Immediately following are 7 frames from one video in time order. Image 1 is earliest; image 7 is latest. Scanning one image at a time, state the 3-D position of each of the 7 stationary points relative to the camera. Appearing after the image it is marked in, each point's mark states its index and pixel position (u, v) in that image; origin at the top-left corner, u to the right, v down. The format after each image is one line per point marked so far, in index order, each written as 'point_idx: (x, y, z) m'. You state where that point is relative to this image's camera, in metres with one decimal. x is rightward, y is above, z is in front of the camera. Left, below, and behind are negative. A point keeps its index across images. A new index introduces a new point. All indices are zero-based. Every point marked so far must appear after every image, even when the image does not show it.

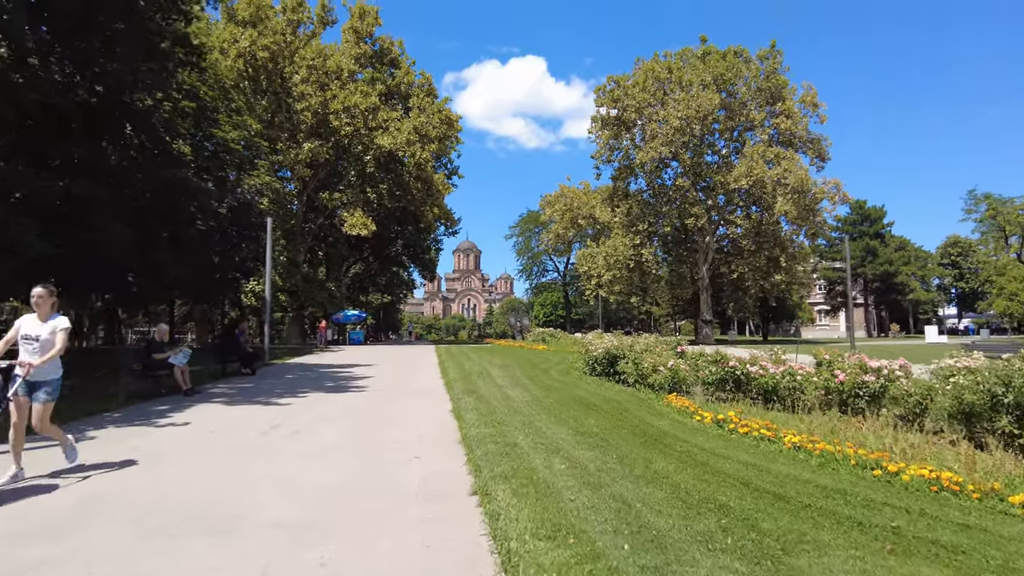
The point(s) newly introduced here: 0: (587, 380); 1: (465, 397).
0: (+1.6, -2.0, +14.0) m
1: (-0.8, -1.8, +10.9) m
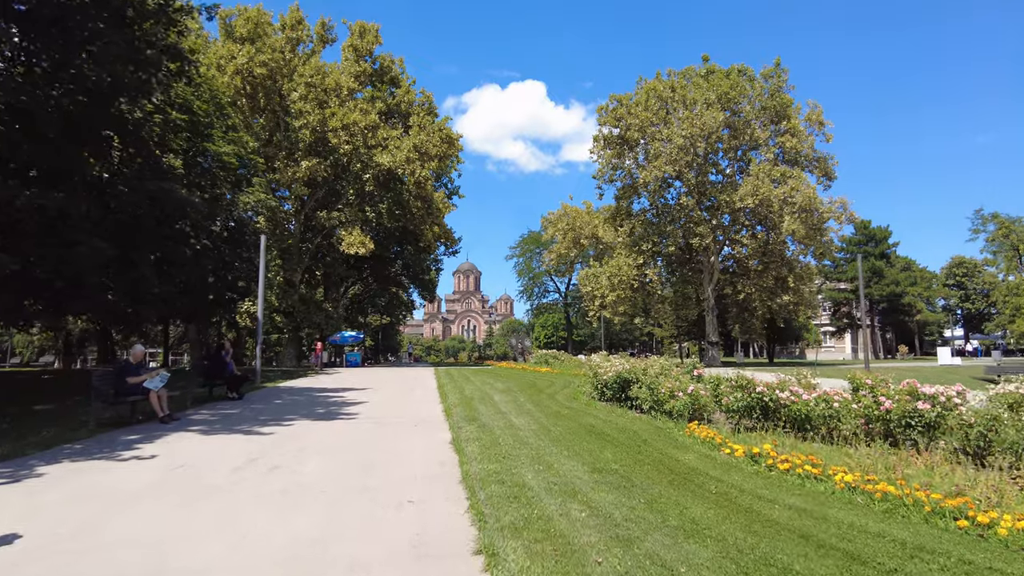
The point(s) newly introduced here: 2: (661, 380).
0: (+1.7, -2.4, +13.1) m
1: (-0.7, -2.1, +10.0) m
2: (+2.7, -1.6, +11.6) m
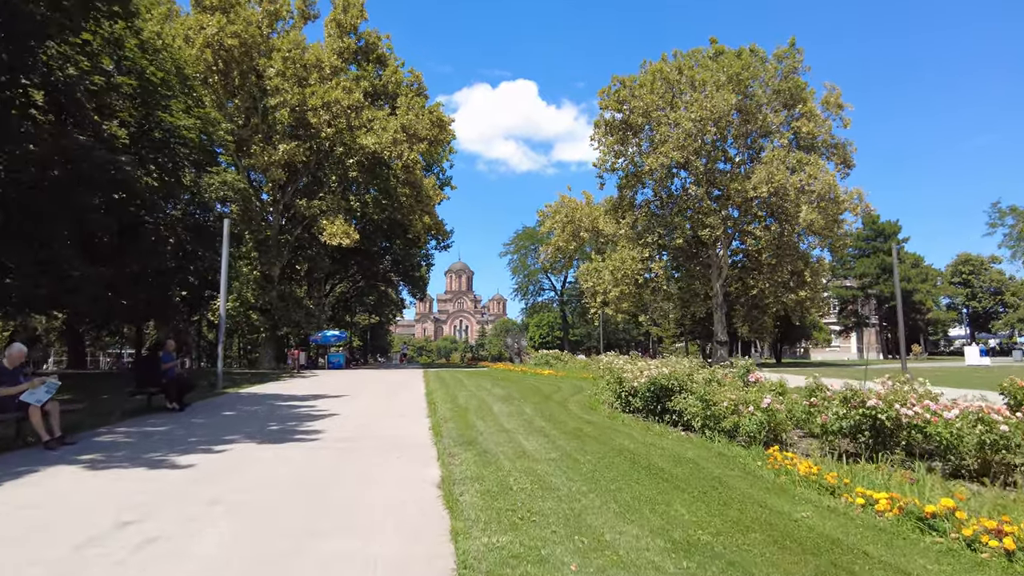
0: (+1.8, -2.1, +10.4) m
1: (-0.5, -1.9, +7.3) m
2: (+2.8, -1.4, +9.0) m
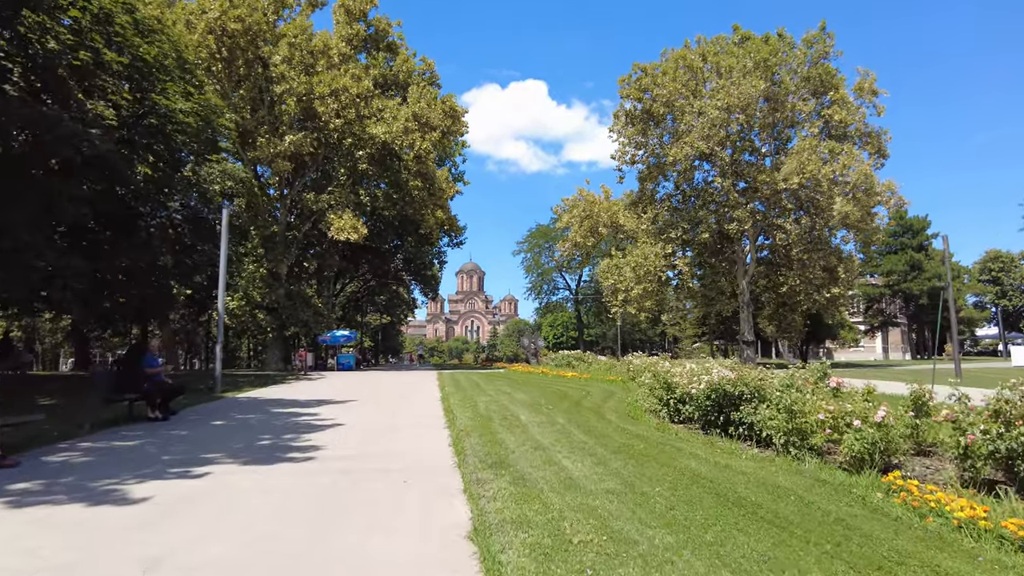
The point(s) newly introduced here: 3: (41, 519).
0: (+2.2, -2.0, +8.8) m
1: (-0.1, -1.7, +5.7) m
2: (+3.2, -1.2, +7.4) m
3: (-3.5, -1.7, +4.8) m
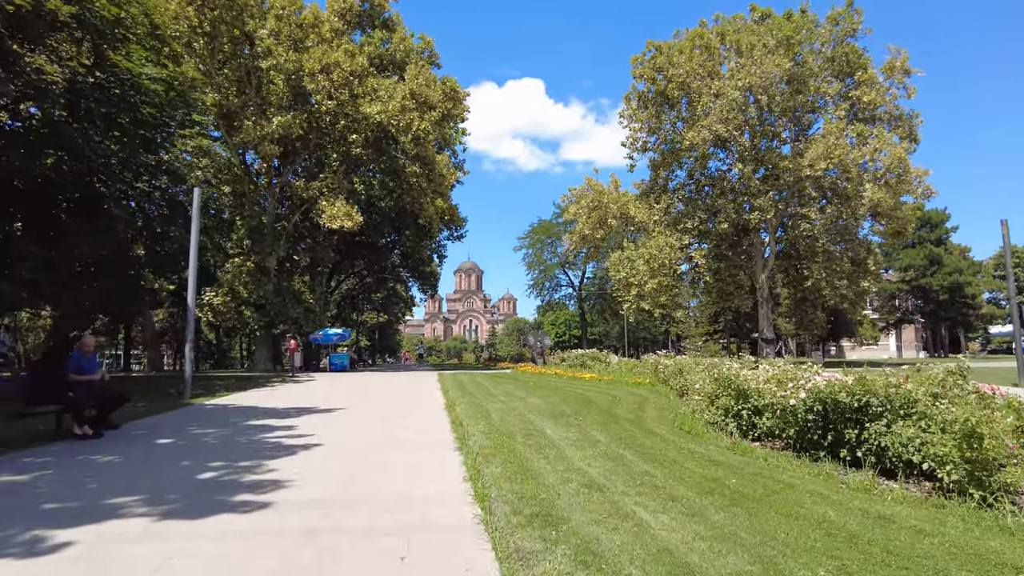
0: (+2.6, -1.7, +6.6) m
1: (+0.2, -1.5, +3.5) m
2: (+3.6, -1.0, +5.2) m
3: (-3.2, -1.5, +2.6) m
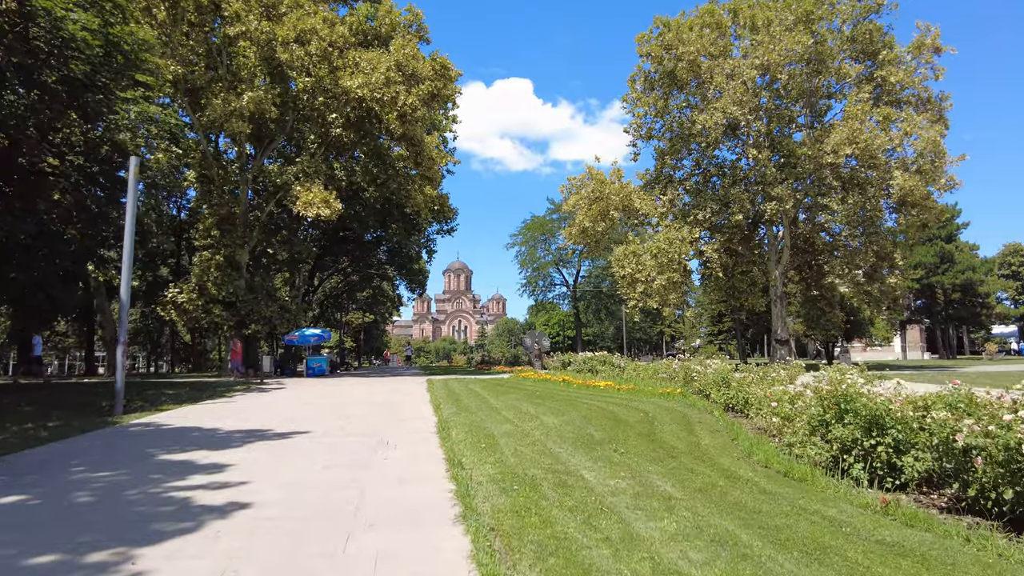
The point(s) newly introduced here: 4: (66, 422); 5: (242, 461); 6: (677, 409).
0: (+2.8, -1.5, +4.0) m
1: (+0.5, -1.3, +0.8) m
2: (+3.9, -0.8, +2.6) m
3: (-2.8, -1.3, -0.1) m
4: (-7.5, -2.3, +11.0) m
5: (-2.9, -1.9, +7.1) m
6: (+2.9, -2.1, +11.6) m
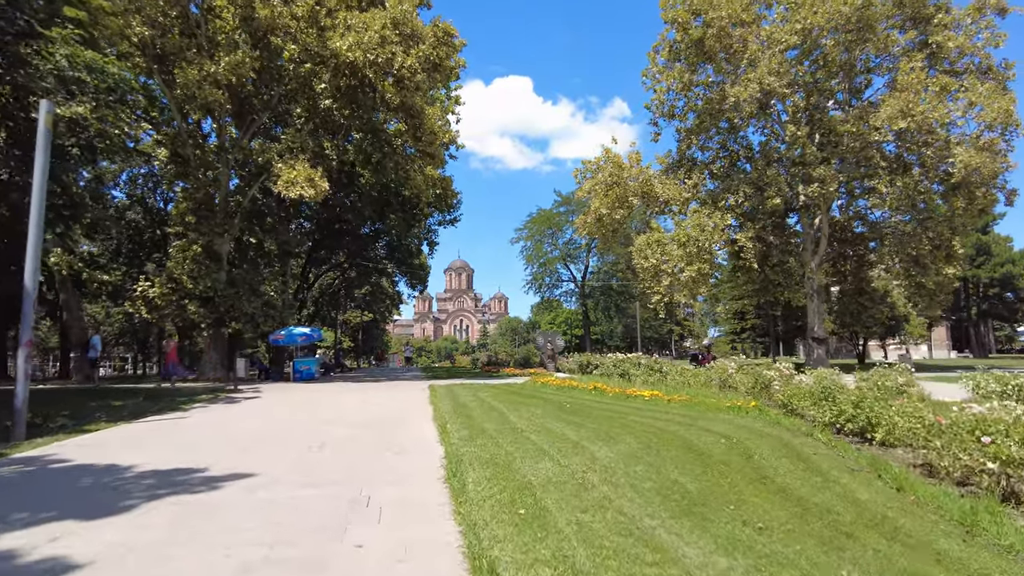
0: (+3.2, -1.3, +1.0) m
1: (+0.9, -1.0, -2.2) m
2: (+4.3, -0.5, -0.4) m
3: (-2.4, -1.0, -3.1) m
4: (-7.1, -2.0, +8.0) m
5: (-2.5, -1.6, +4.1) m
6: (+3.3, -1.8, +8.6) m
